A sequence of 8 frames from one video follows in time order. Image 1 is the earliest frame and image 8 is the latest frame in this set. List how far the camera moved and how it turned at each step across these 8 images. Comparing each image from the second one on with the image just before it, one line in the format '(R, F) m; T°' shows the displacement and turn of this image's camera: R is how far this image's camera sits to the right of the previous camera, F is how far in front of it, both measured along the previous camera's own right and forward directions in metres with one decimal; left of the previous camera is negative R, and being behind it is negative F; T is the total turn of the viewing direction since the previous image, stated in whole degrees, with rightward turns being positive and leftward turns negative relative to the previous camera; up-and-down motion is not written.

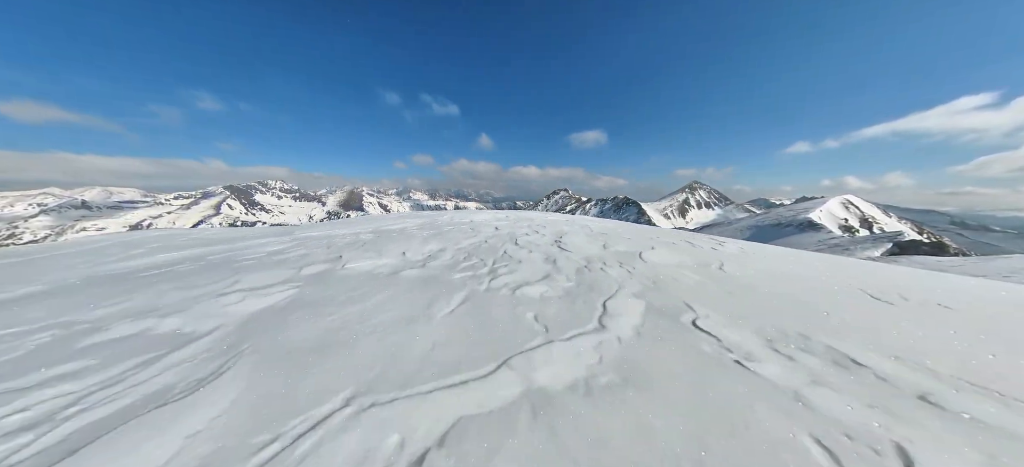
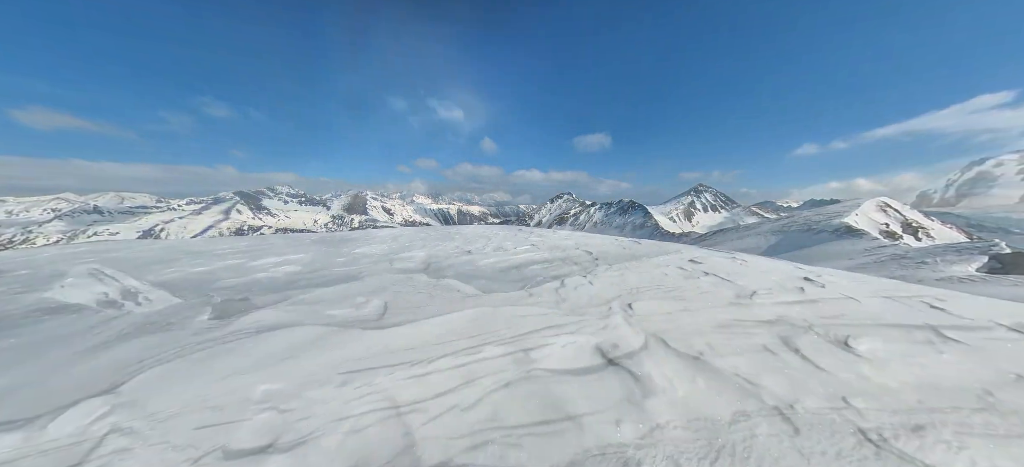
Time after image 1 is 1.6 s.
(-0.7, +3.8) m; -1°
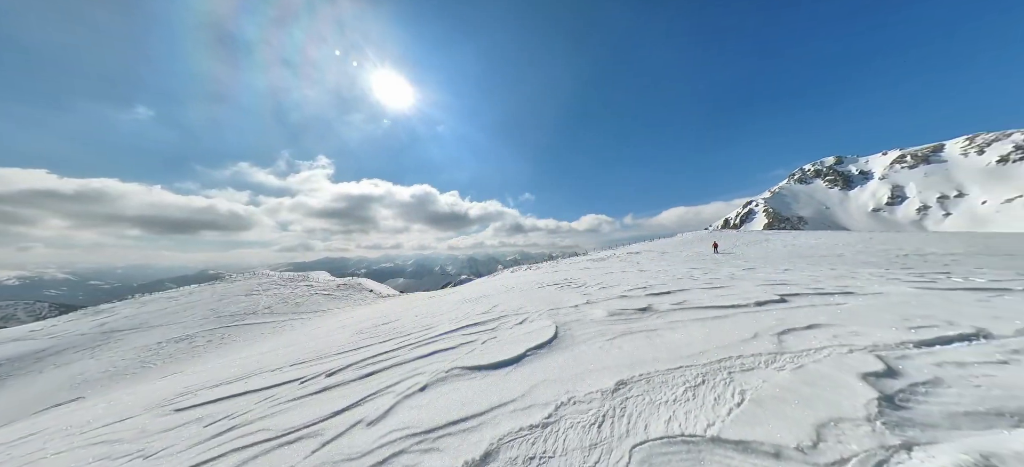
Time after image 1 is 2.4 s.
(+0.3, -0.1) m; +8°
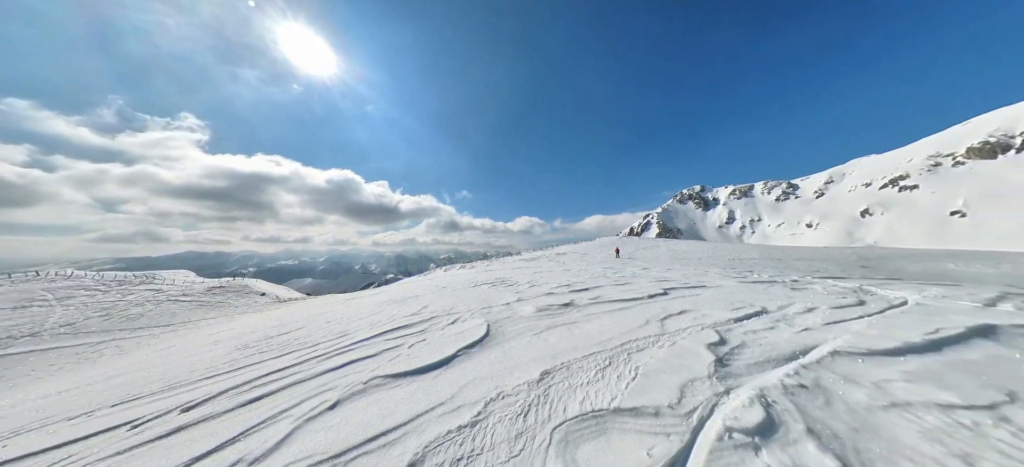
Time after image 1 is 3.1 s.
(-0.1, -0.2) m; +14°
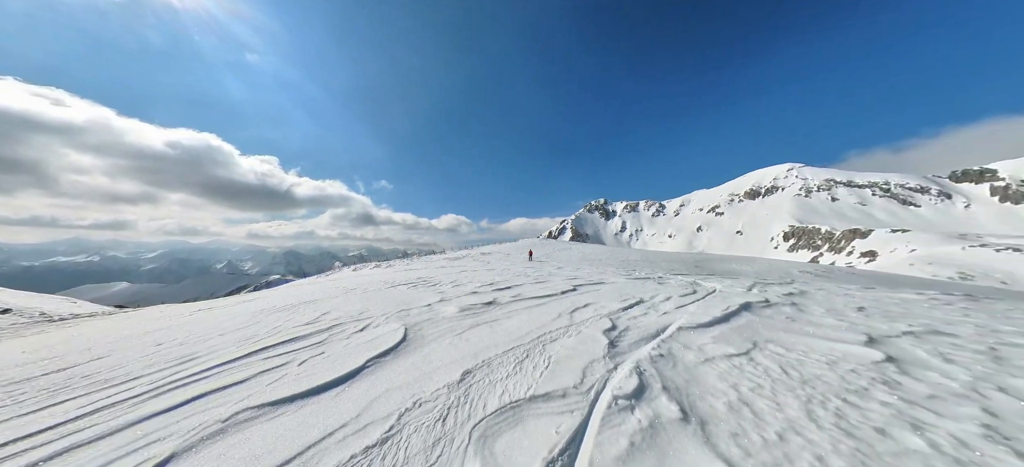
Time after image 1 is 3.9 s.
(0.0, -0.1) m; +16°
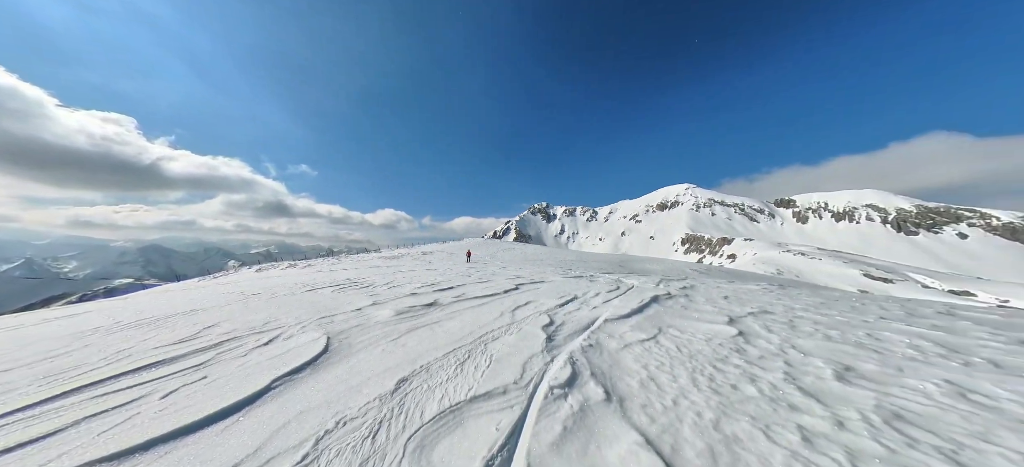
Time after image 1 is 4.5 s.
(0.0, -0.1) m; +12°
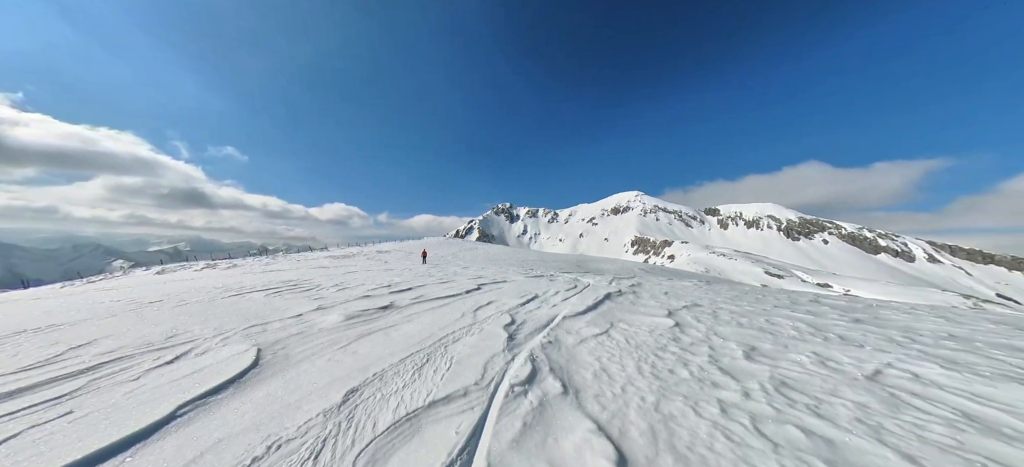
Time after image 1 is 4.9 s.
(0.0, 0.0) m; +8°
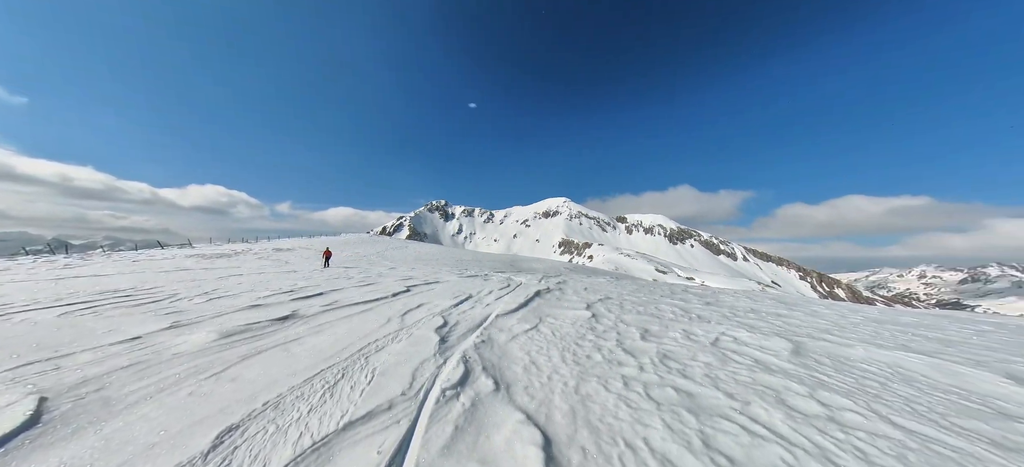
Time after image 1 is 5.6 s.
(0.0, +0.1) m; +14°
